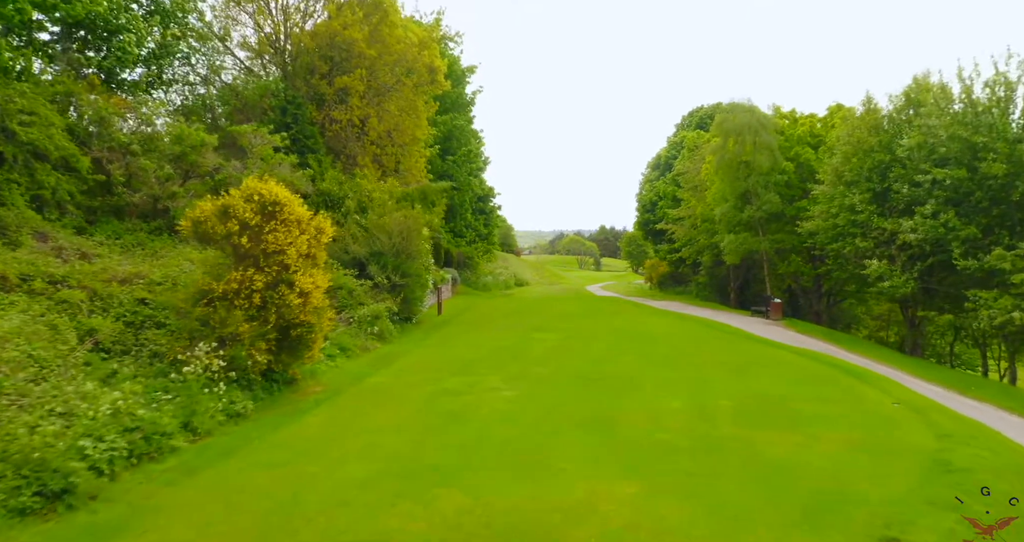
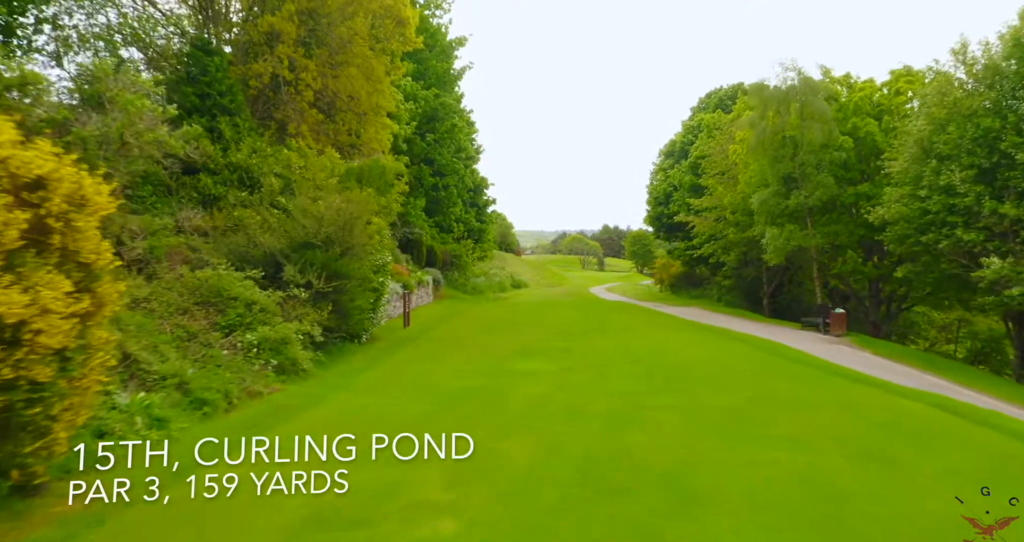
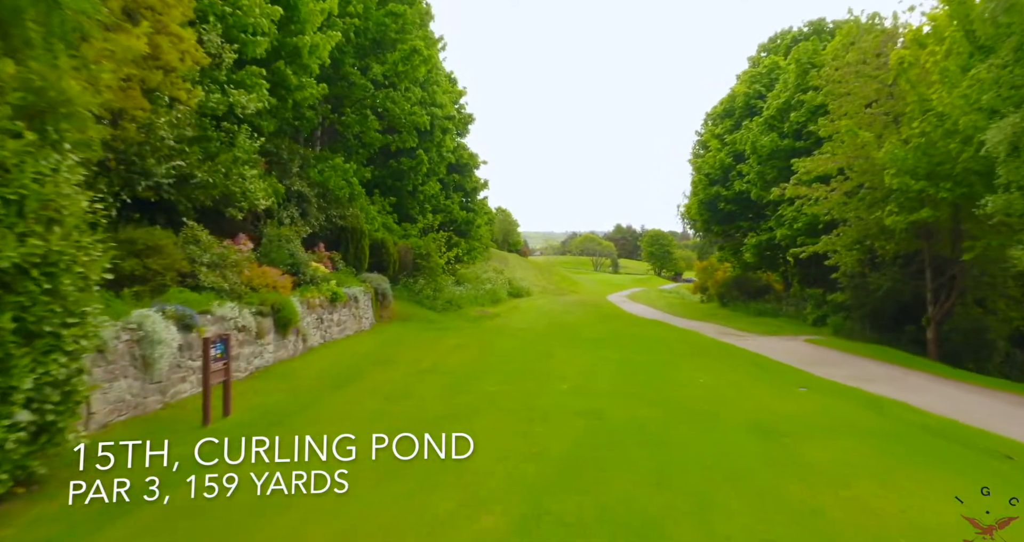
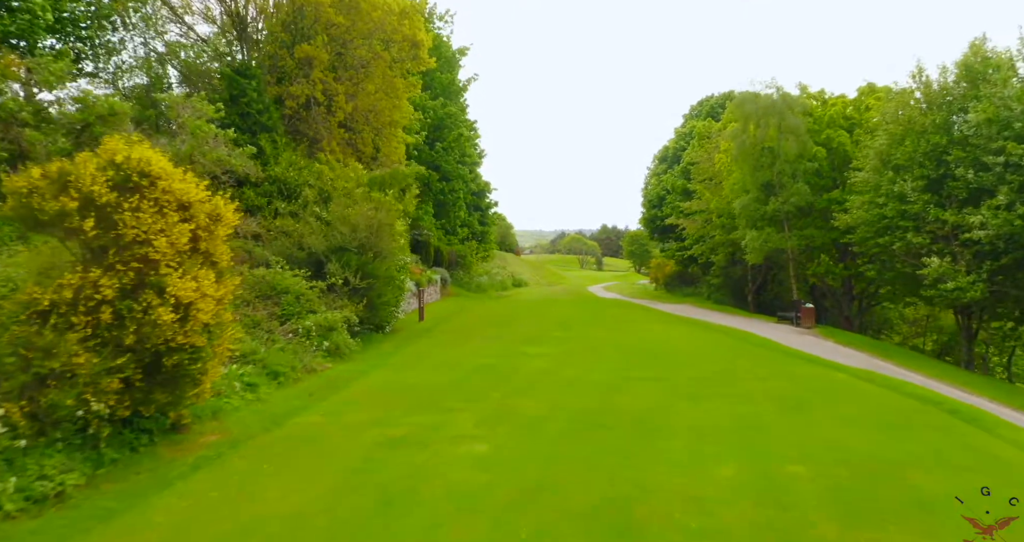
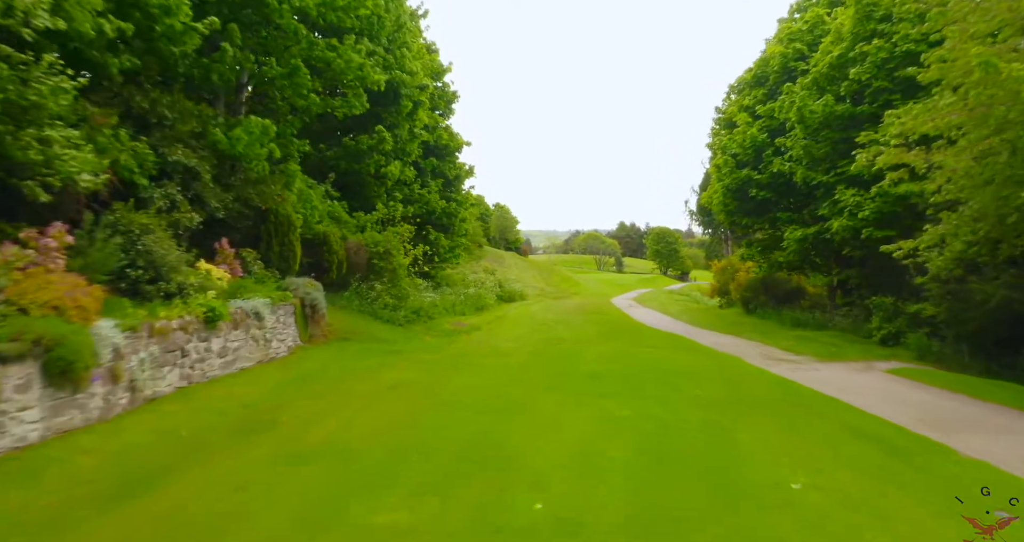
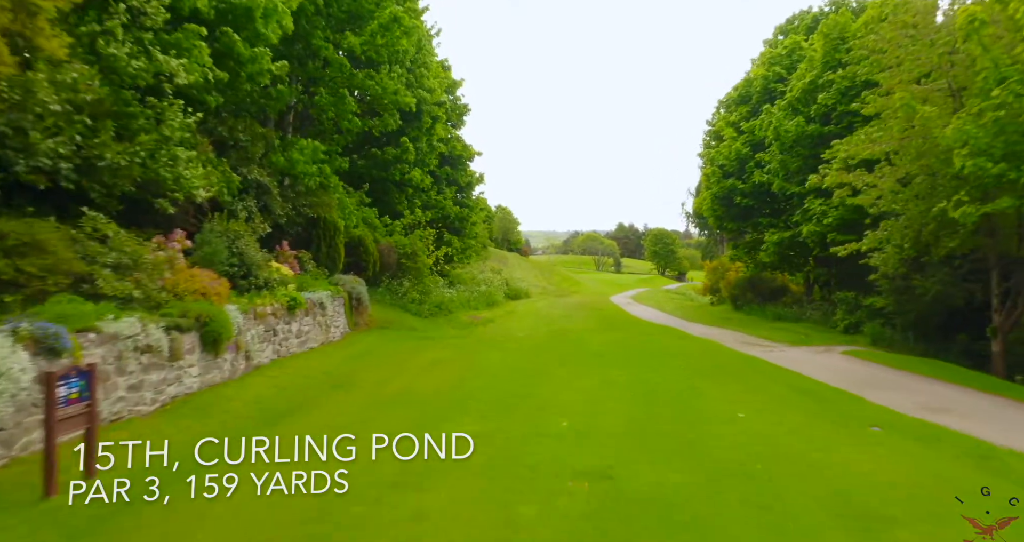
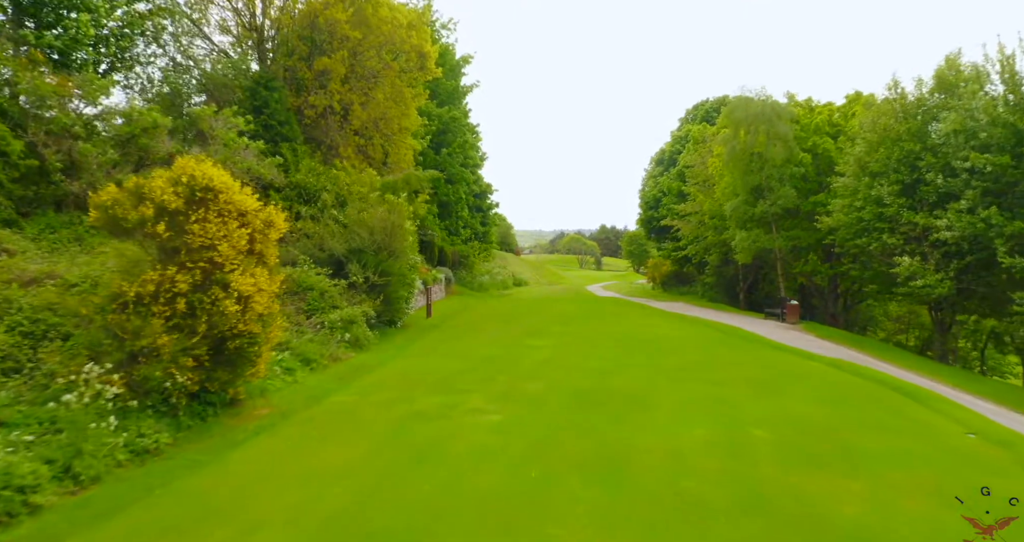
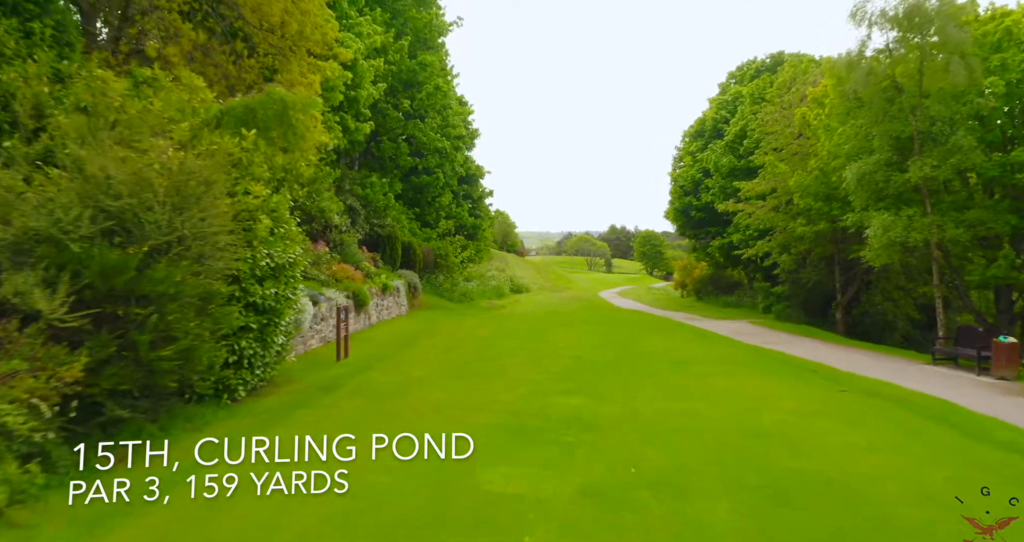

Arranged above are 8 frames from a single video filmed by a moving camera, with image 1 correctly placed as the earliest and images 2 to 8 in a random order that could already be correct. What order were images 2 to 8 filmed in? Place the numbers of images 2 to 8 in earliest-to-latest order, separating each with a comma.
7, 4, 2, 8, 3, 6, 5
